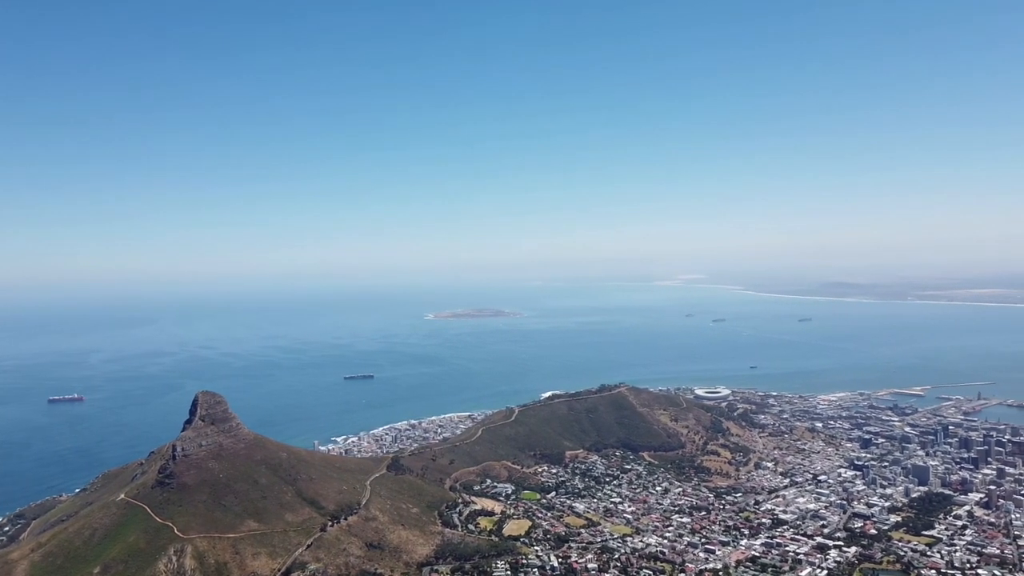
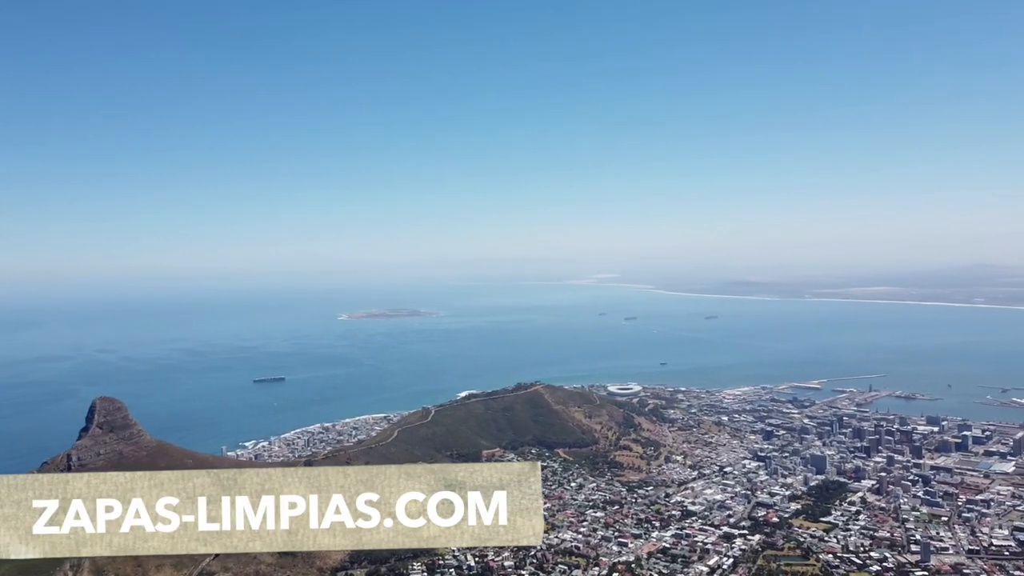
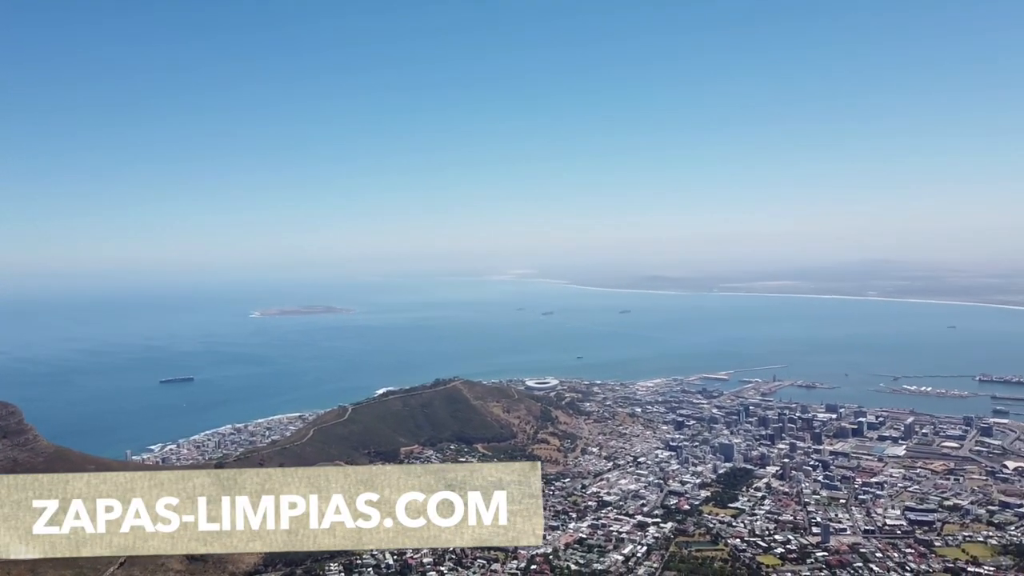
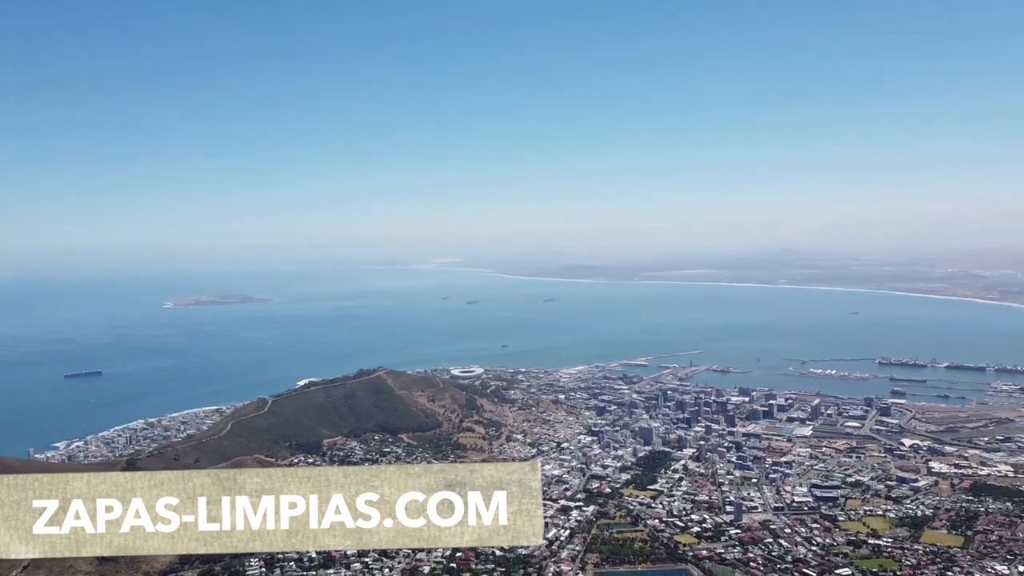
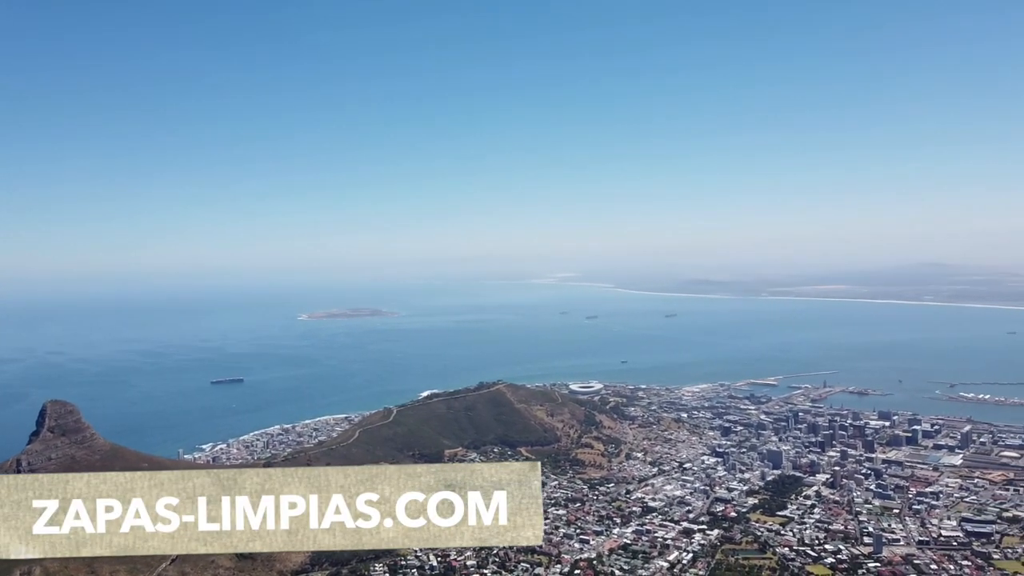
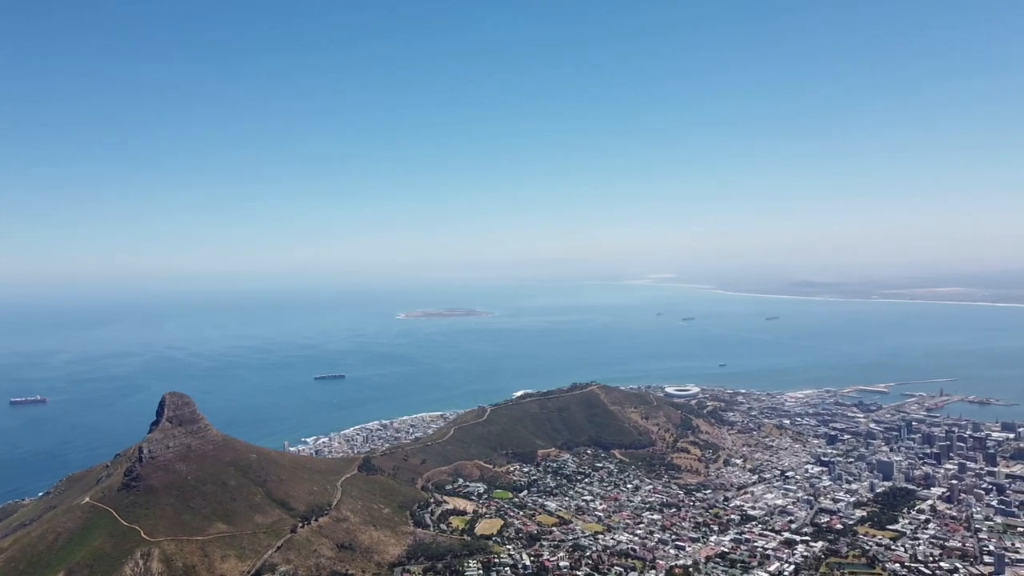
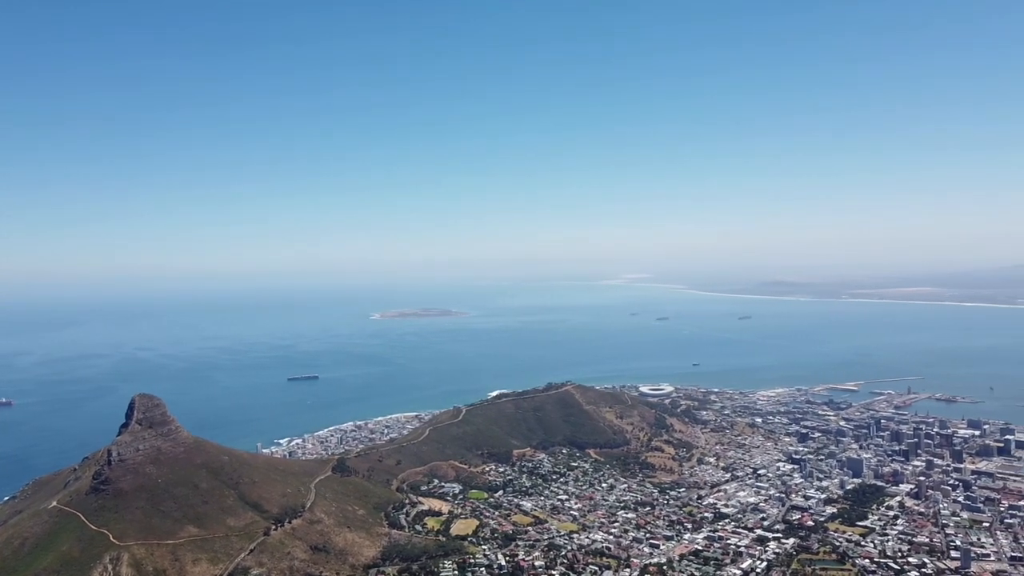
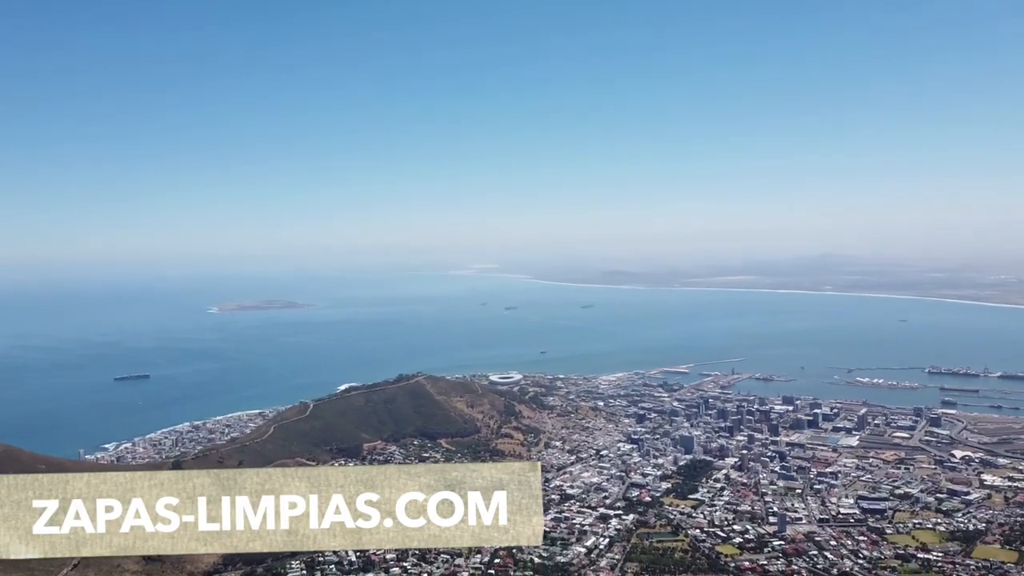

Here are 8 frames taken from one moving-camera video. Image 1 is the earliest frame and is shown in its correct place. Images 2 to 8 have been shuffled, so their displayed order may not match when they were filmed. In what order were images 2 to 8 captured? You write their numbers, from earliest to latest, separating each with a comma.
6, 7, 2, 5, 3, 8, 4
